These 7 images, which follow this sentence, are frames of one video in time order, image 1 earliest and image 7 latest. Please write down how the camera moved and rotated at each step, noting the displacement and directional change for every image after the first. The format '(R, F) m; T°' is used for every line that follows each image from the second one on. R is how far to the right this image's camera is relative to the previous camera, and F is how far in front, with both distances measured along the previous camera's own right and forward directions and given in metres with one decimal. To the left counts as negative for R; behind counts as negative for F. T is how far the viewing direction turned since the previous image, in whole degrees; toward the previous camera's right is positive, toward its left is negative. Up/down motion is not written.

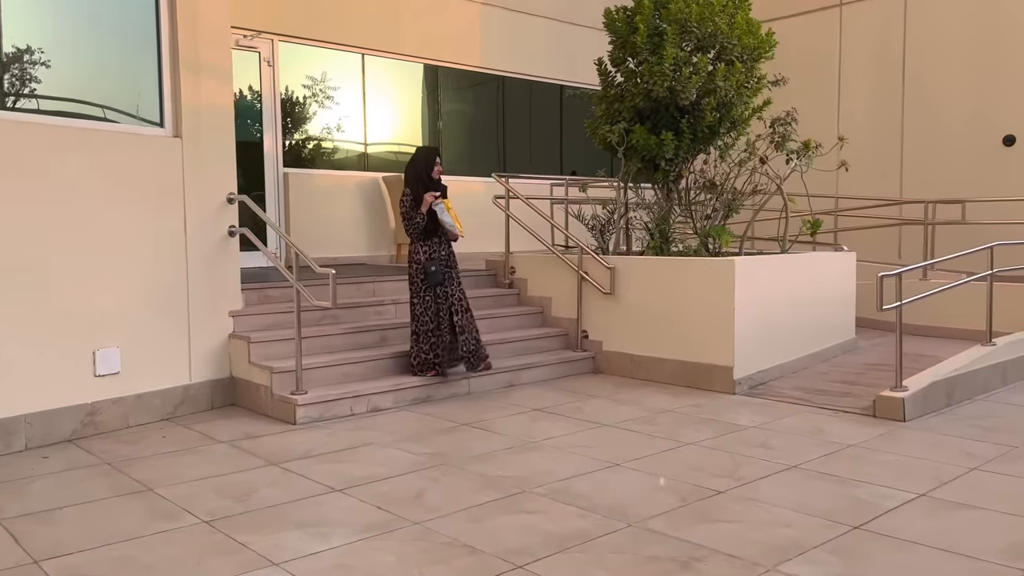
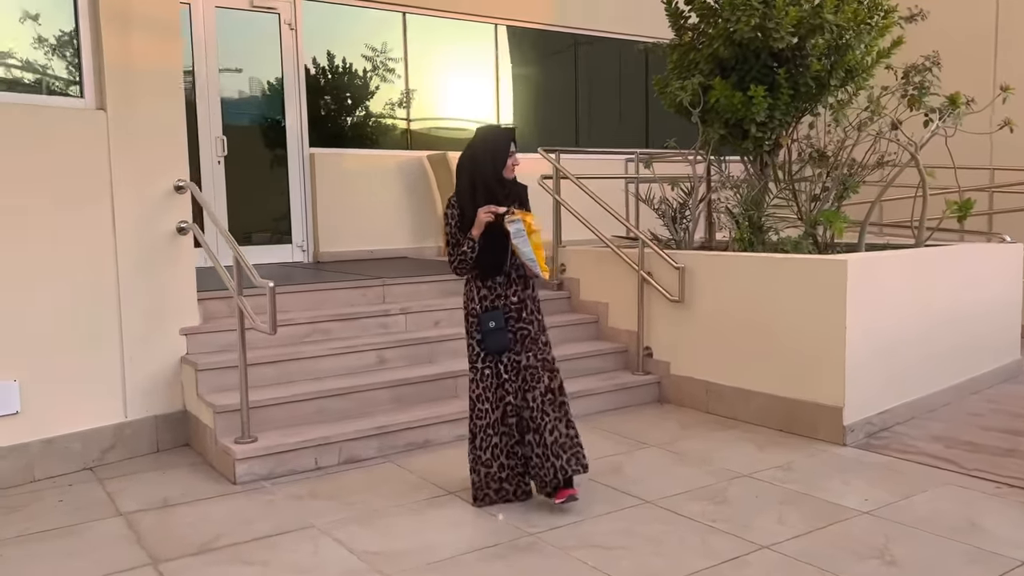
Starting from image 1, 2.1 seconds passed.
(+0.5, +1.3) m; -8°
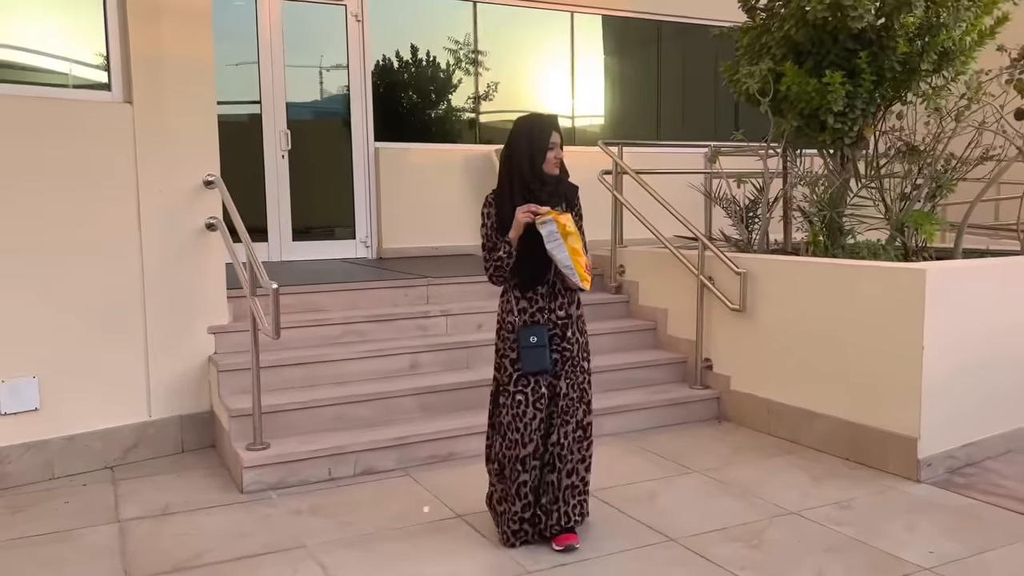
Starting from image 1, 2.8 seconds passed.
(+0.3, +0.3) m; -8°
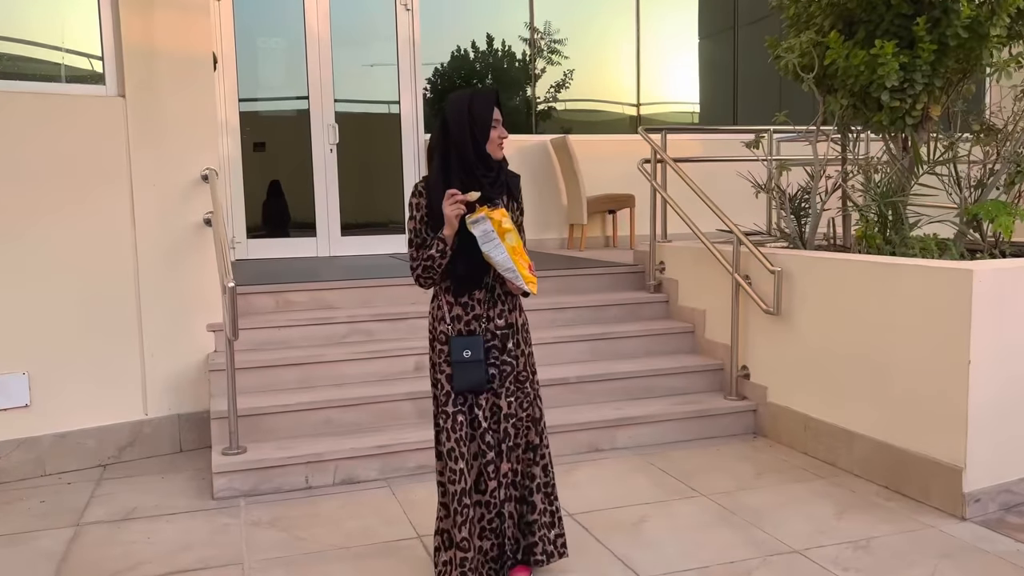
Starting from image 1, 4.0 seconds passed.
(+0.6, +0.3) m; -8°
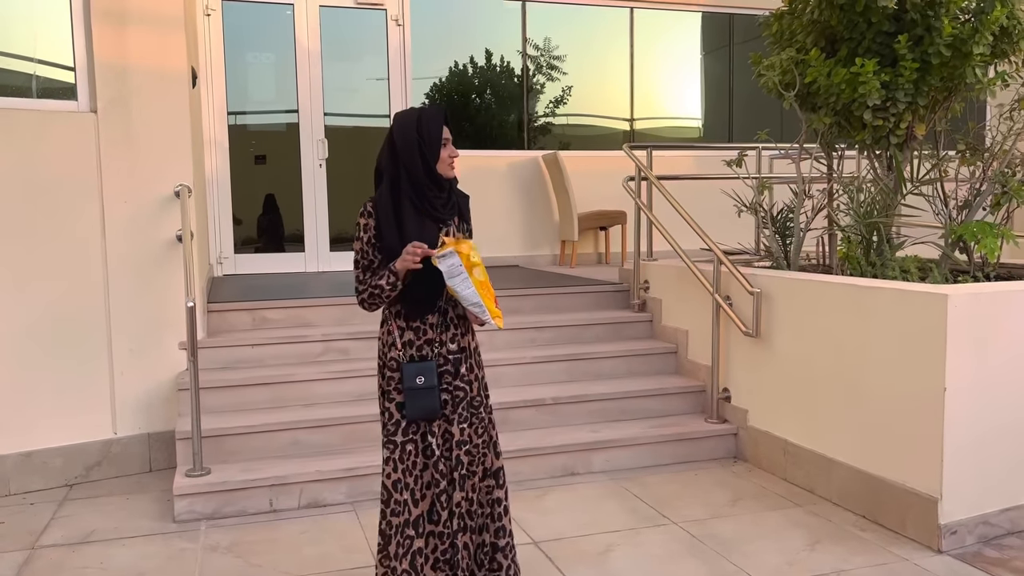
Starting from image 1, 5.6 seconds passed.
(+0.2, +0.1) m; -1°
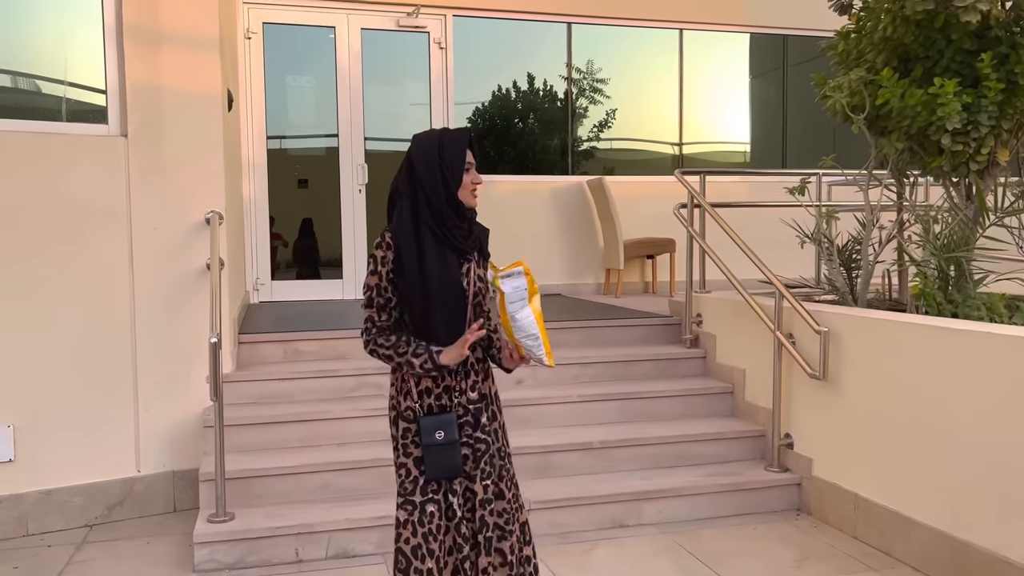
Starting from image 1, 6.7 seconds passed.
(0.0, +0.2) m; -3°
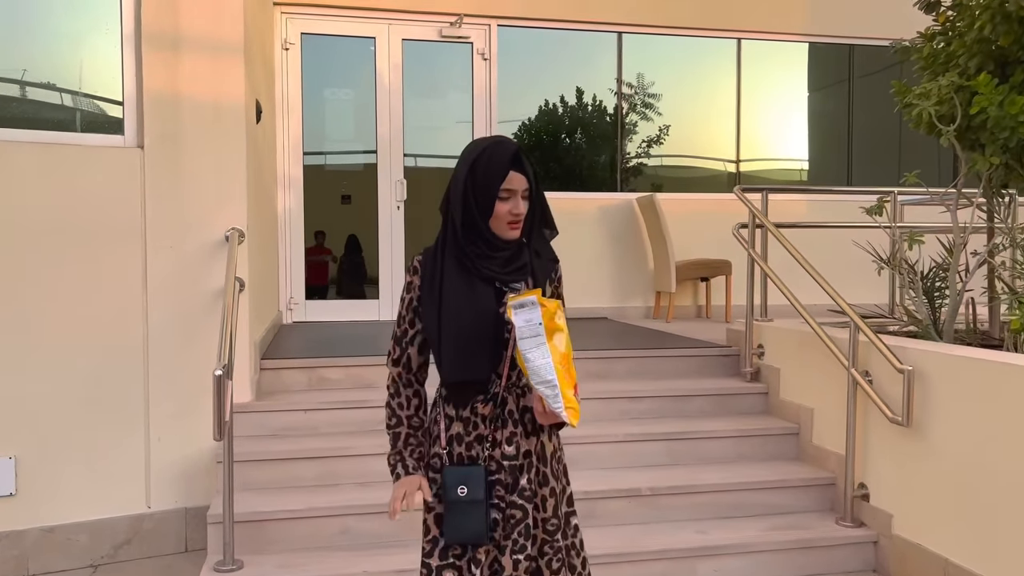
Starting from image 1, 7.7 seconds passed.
(0.0, +0.3) m; -4°
